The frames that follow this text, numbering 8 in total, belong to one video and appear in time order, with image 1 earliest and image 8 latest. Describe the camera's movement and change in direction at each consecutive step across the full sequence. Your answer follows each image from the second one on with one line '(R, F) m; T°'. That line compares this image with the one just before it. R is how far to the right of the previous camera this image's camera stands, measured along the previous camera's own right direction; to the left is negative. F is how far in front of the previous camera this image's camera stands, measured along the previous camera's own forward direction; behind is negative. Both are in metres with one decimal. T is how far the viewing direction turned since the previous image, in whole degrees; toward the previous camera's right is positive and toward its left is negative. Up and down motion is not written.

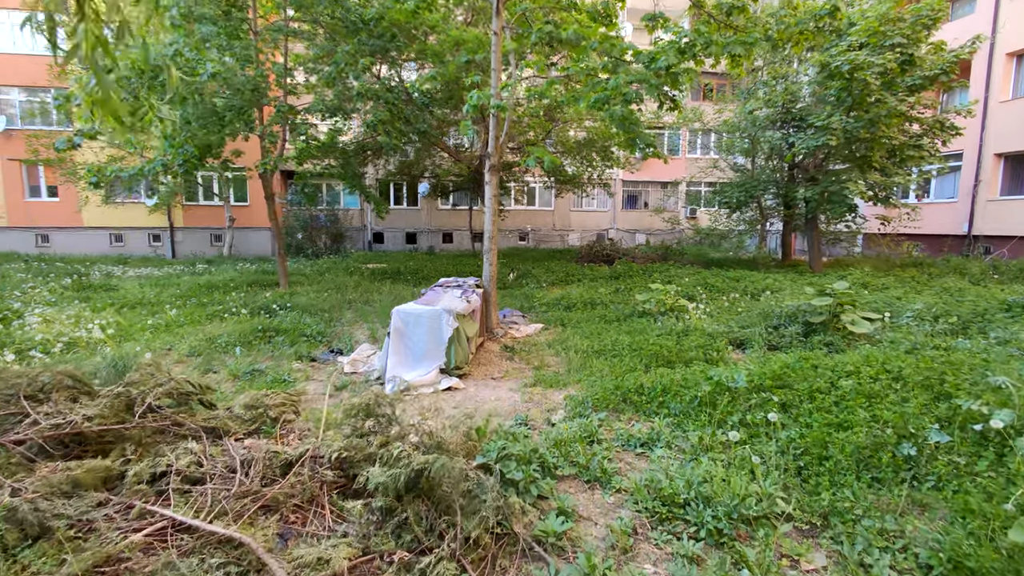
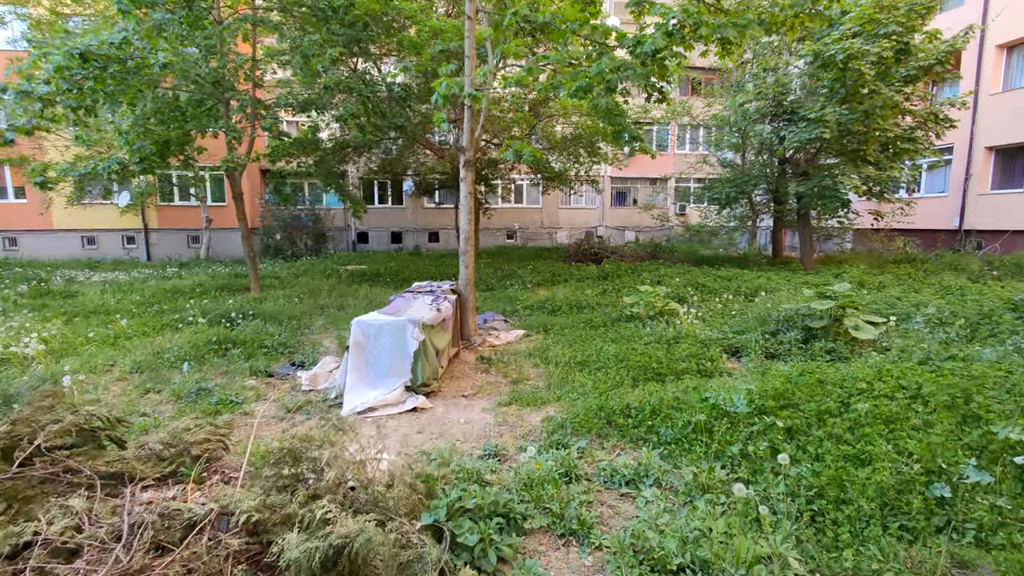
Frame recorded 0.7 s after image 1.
(+0.2, +0.4) m; +1°
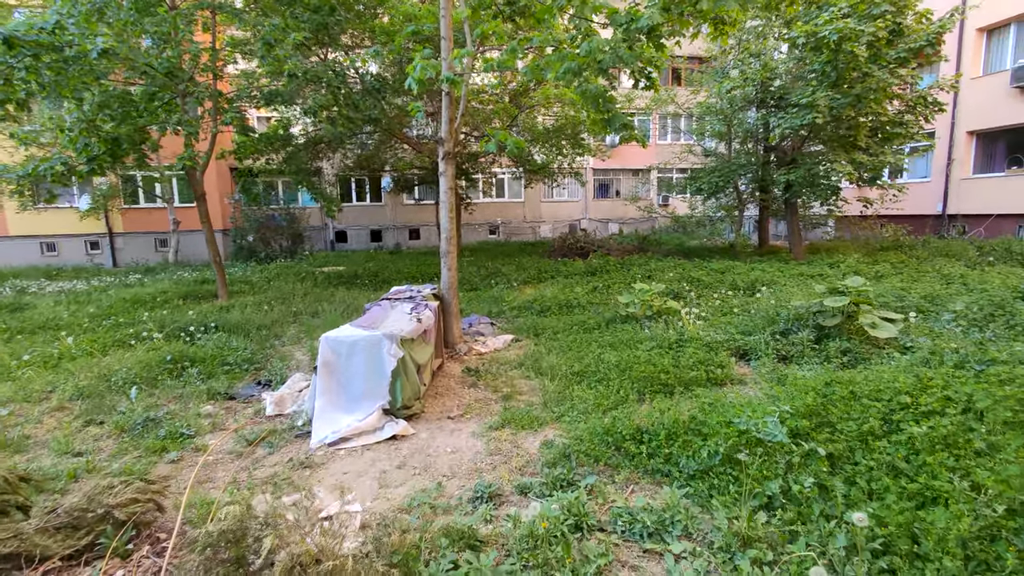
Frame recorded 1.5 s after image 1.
(0.0, +0.5) m; +2°
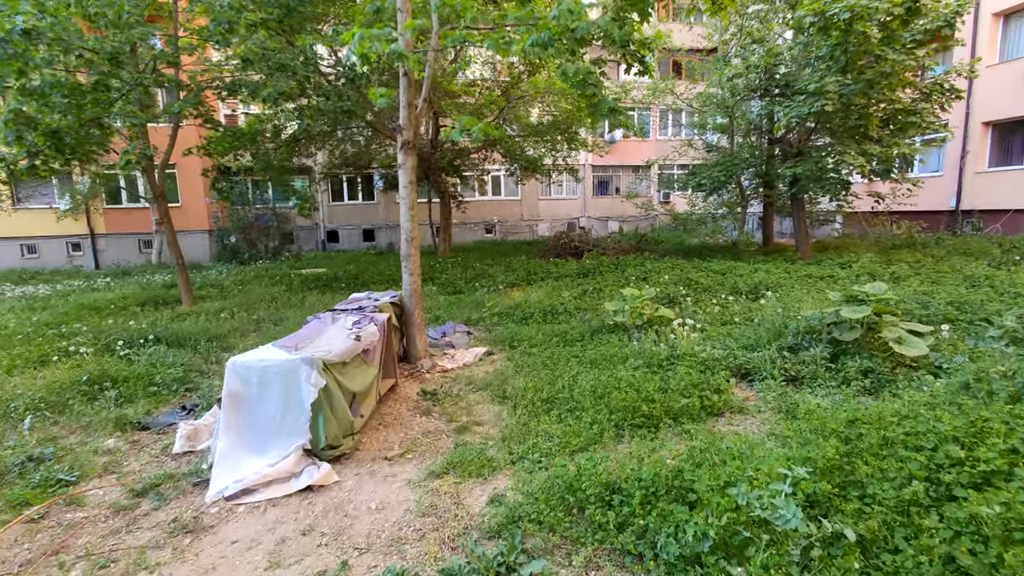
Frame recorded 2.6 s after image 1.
(+0.3, +0.7) m; 0°
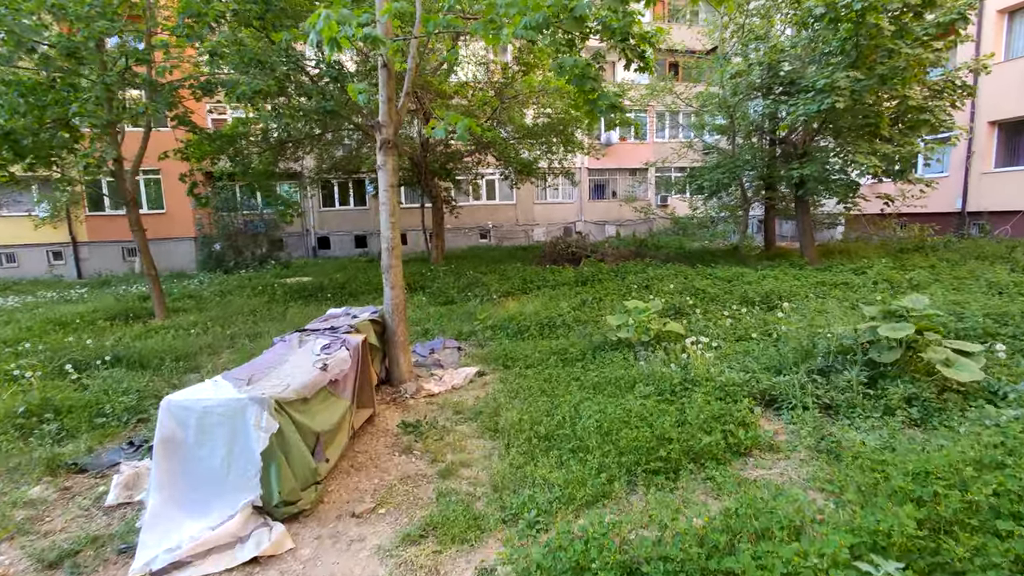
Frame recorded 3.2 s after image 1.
(0.0, +0.5) m; 0°
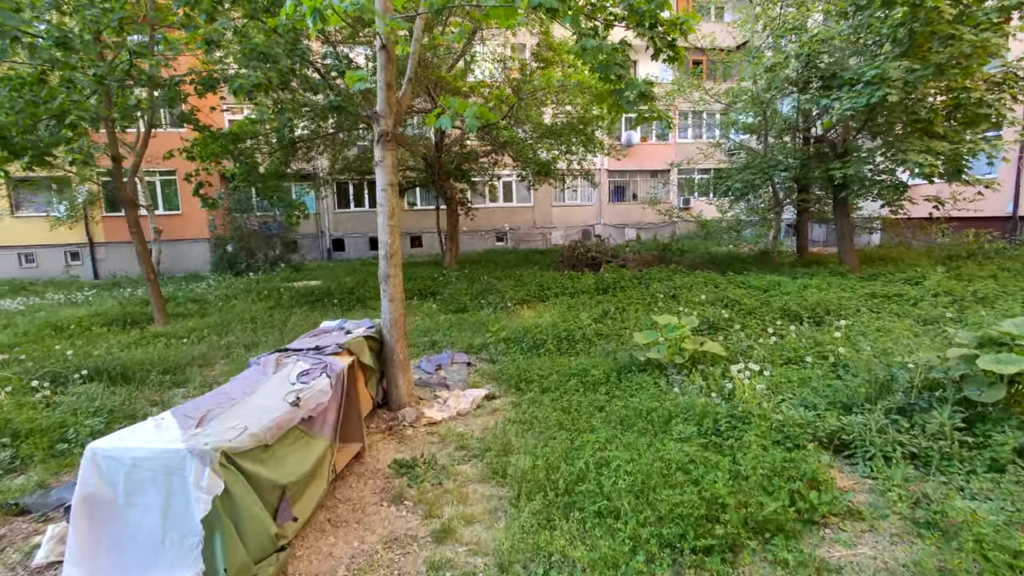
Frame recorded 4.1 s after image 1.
(0.0, +0.5) m; -2°
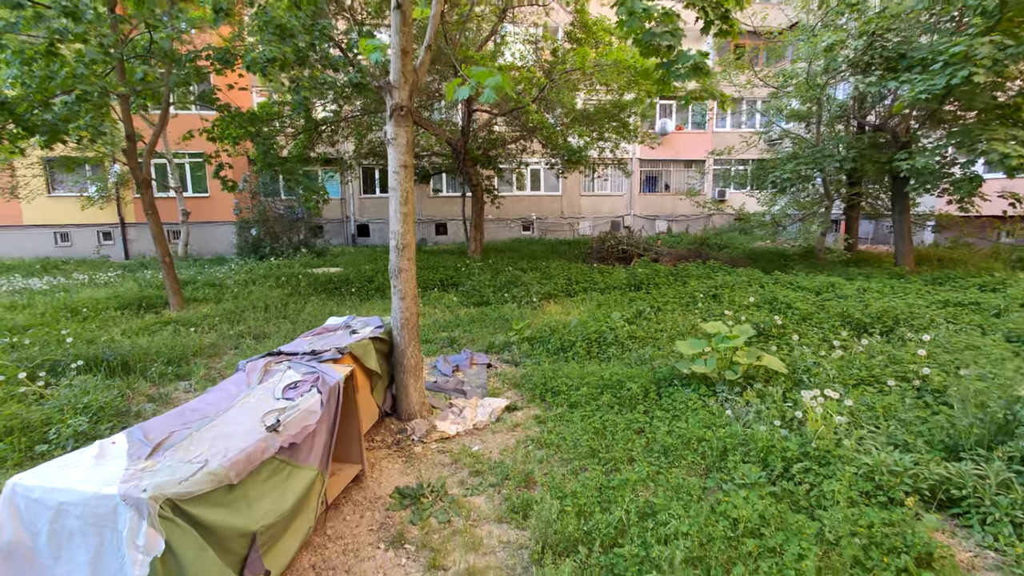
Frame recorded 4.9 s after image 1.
(0.0, +0.5) m; -3°
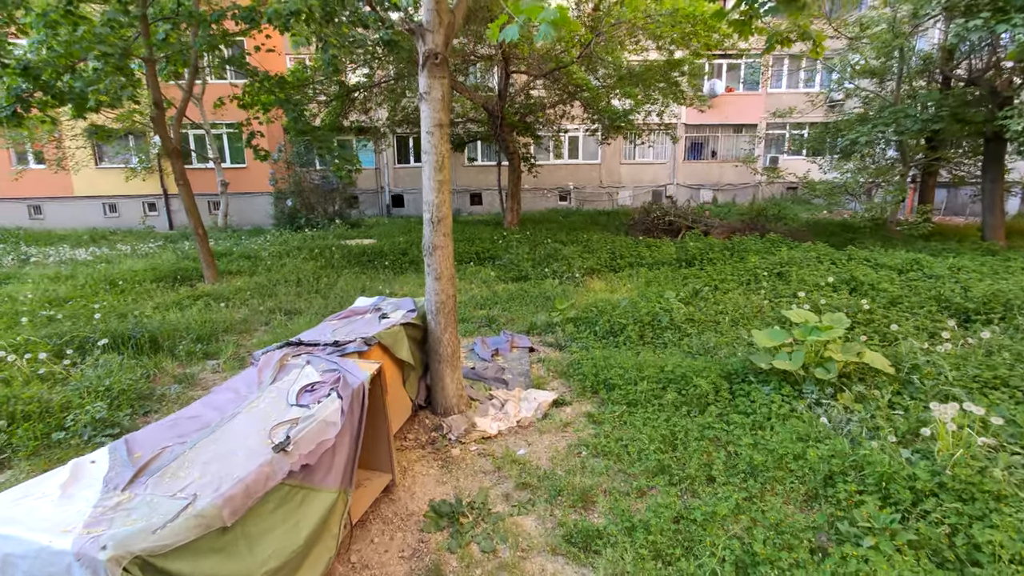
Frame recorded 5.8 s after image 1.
(-0.1, +0.5) m; -4°
